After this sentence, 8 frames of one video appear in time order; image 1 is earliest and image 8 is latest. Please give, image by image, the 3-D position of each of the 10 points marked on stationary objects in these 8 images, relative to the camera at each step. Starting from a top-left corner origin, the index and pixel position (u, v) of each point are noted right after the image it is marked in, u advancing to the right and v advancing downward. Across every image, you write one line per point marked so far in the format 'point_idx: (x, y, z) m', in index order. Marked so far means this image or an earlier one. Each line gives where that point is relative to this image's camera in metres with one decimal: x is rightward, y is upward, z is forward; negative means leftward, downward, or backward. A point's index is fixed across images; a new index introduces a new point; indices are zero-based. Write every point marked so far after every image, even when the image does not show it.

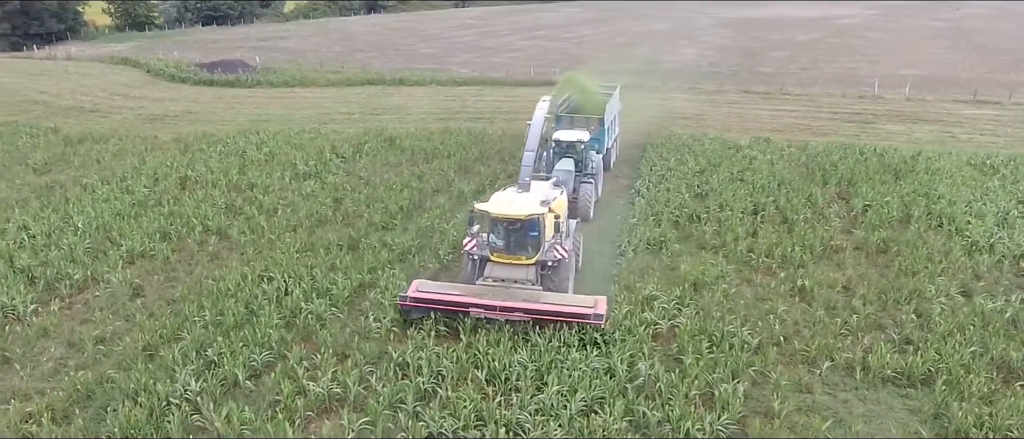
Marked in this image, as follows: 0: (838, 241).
0: (+5.4, -0.4, +11.9) m
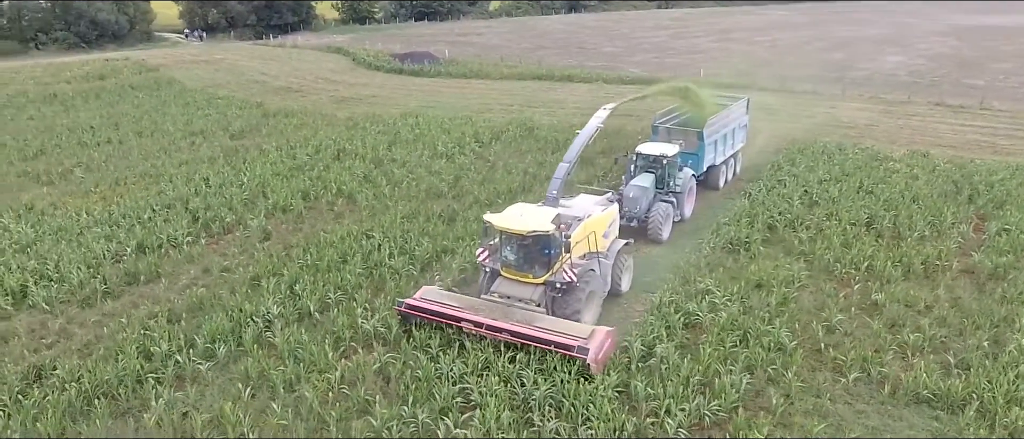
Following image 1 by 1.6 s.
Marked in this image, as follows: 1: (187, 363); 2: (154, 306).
0: (+6.6, -0.7, +11.0) m
1: (-3.6, -1.6, +8.1) m
2: (-4.7, -1.1, +9.5) m
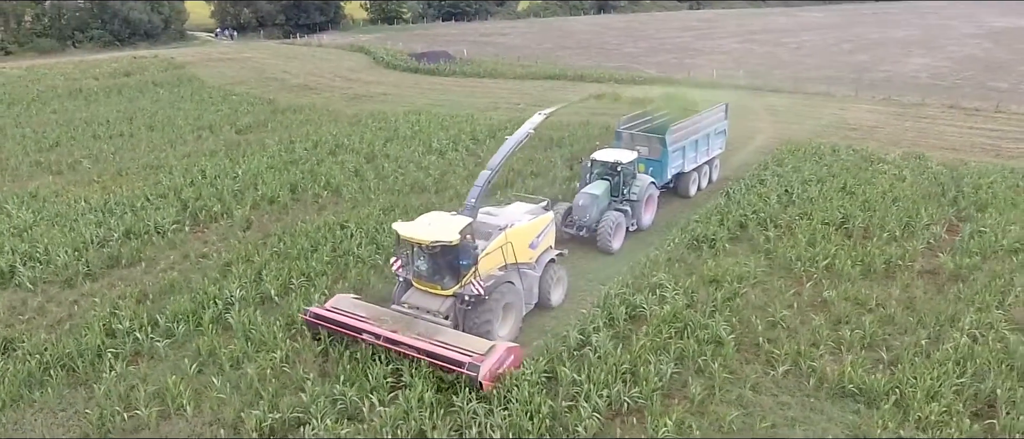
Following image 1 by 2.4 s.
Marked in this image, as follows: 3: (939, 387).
0: (+6.1, -0.7, +10.9) m
1: (-4.3, -1.4, +8.6) m
2: (-5.3, -1.0, +10.0) m
3: (+4.4, -1.7, +7.5) m
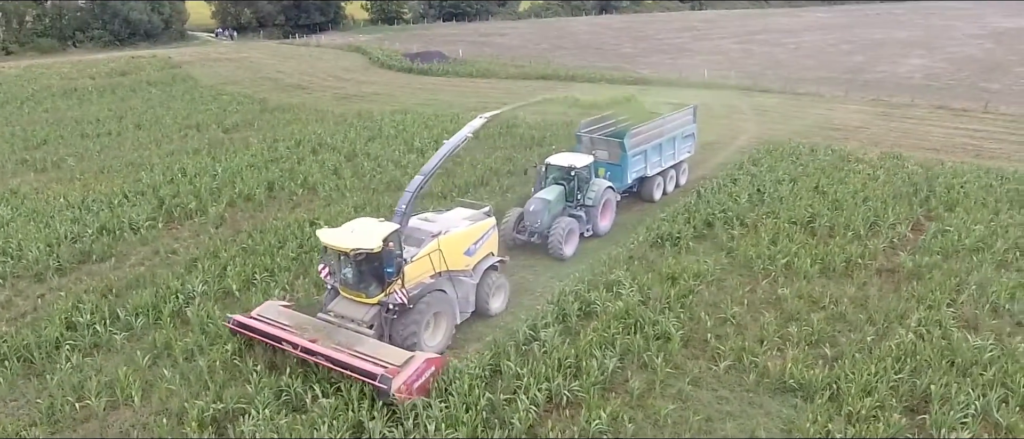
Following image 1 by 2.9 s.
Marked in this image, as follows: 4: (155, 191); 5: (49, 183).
0: (+5.5, -0.6, +11.0) m
1: (-4.9, -1.4, +8.8) m
2: (-5.9, -0.9, +10.2) m
3: (+3.8, -1.7, +7.6) m
4: (-7.0, +0.6, +14.2) m
5: (-9.4, +0.7, +14.8) m
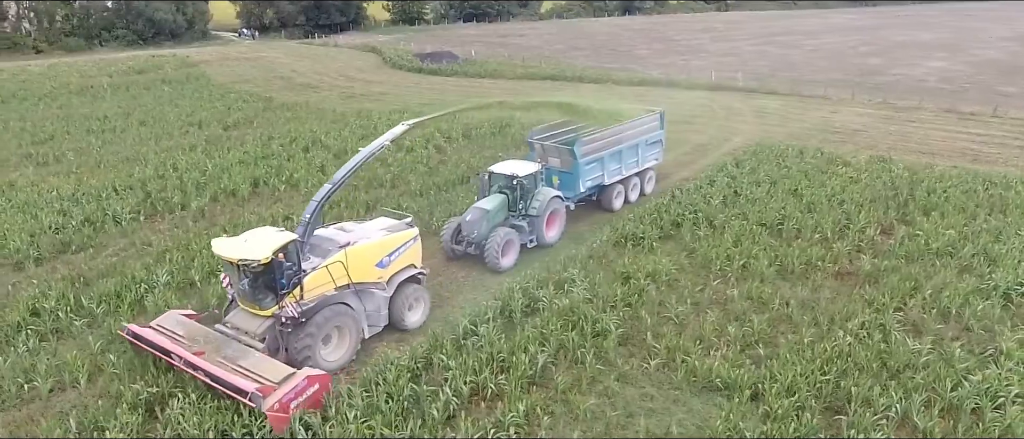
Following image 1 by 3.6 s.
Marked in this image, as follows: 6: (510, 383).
0: (+4.9, -0.7, +11.0) m
1: (-5.7, -1.3, +9.2) m
2: (-6.5, -0.8, +10.7) m
3: (+3.0, -1.7, +7.6) m
4: (-7.5, +0.7, +14.7) m
5: (-9.9, +0.9, +15.4) m
6: (0.0, -1.7, +7.8) m
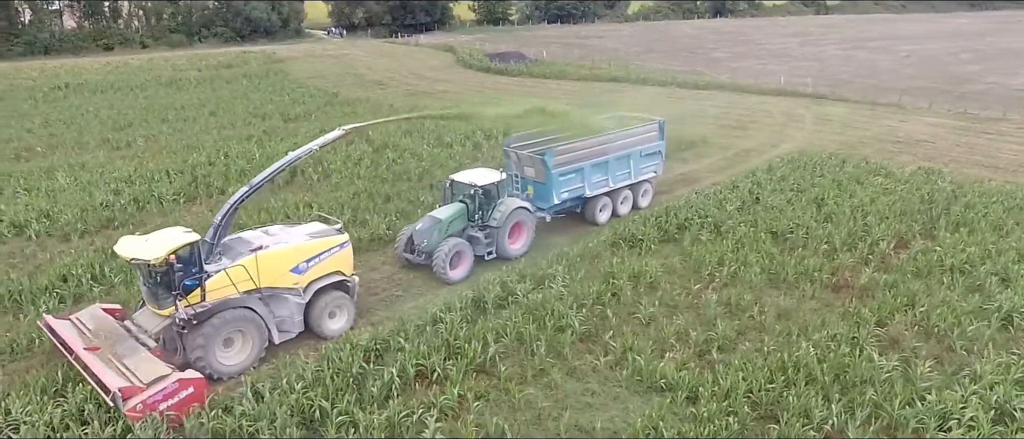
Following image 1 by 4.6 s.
0: (+4.7, -0.8, +10.6) m
1: (-6.0, -0.9, +10.2) m
2: (-6.7, -0.4, +11.8) m
3: (+2.3, -1.8, +7.6) m
4: (-7.0, +1.1, +15.9) m
5: (-9.3, +1.4, +16.9) m
6: (-0.6, -1.7, +8.1) m
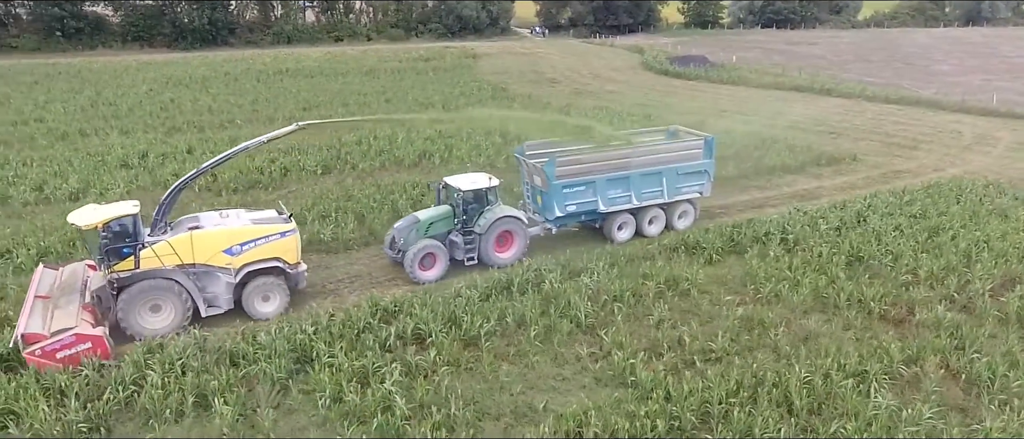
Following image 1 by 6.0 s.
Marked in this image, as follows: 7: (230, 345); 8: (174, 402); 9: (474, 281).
0: (+5.1, -1.2, +9.7) m
1: (-5.2, -0.2, +12.4) m
2: (-5.3, +0.4, +14.2) m
3: (+1.9, -1.8, +7.5) m
4: (-4.2, +1.8, +18.2) m
5: (-6.1, +2.3, +19.8) m
6: (-0.8, -1.4, +8.9) m
7: (-3.3, -1.5, +8.4) m
8: (-3.4, -1.9, +7.4) m
9: (-0.6, -0.9, +10.4) m
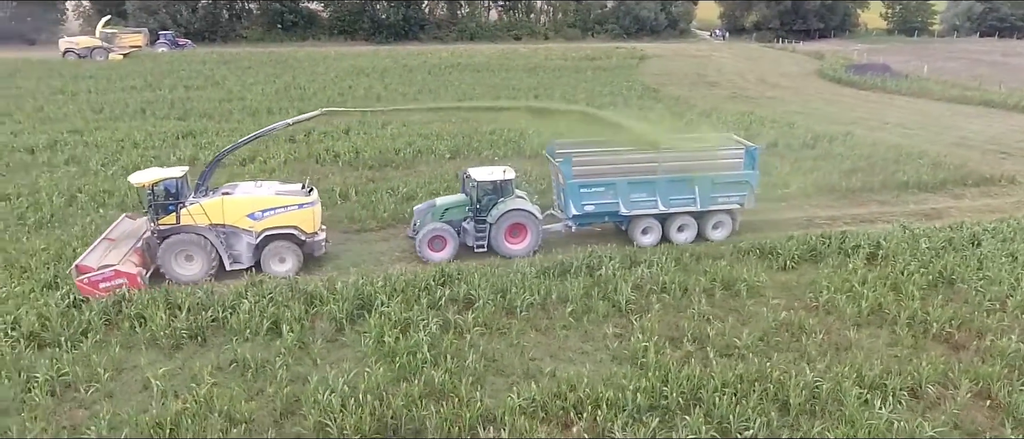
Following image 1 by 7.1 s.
0: (+5.7, -1.4, +9.2) m
1: (-3.5, +0.4, +14.4) m
2: (-3.1, +1.0, +16.1) m
3: (+1.9, -1.8, +7.8) m
4: (-1.0, +2.3, +19.7) m
5: (-2.3, +2.9, +21.7) m
6: (-0.2, -1.2, +9.9) m
7: (-2.8, -0.9, +10.0) m
8: (-3.2, -1.3, +9.1) m
9: (+0.4, -0.7, +11.3) m
